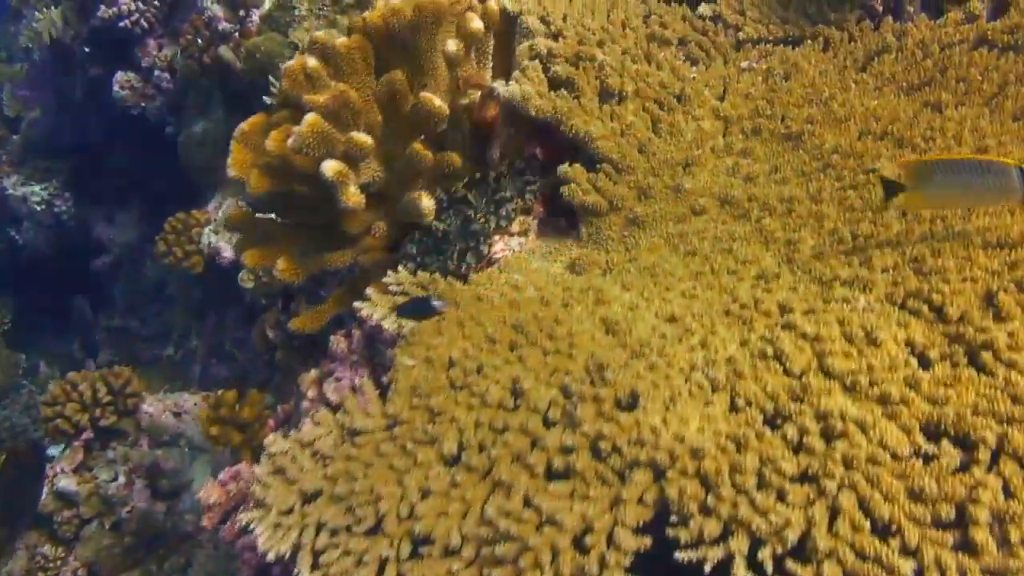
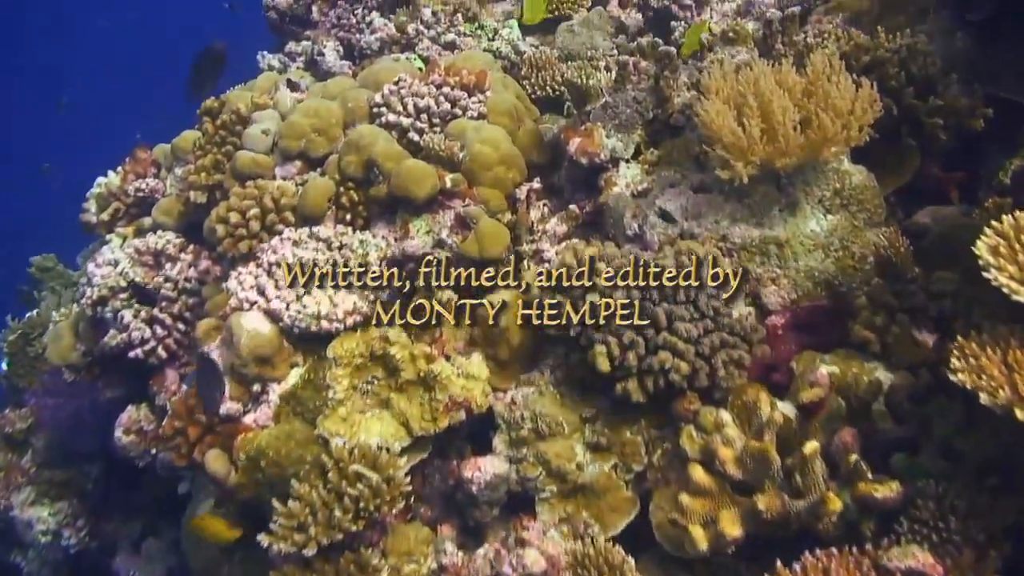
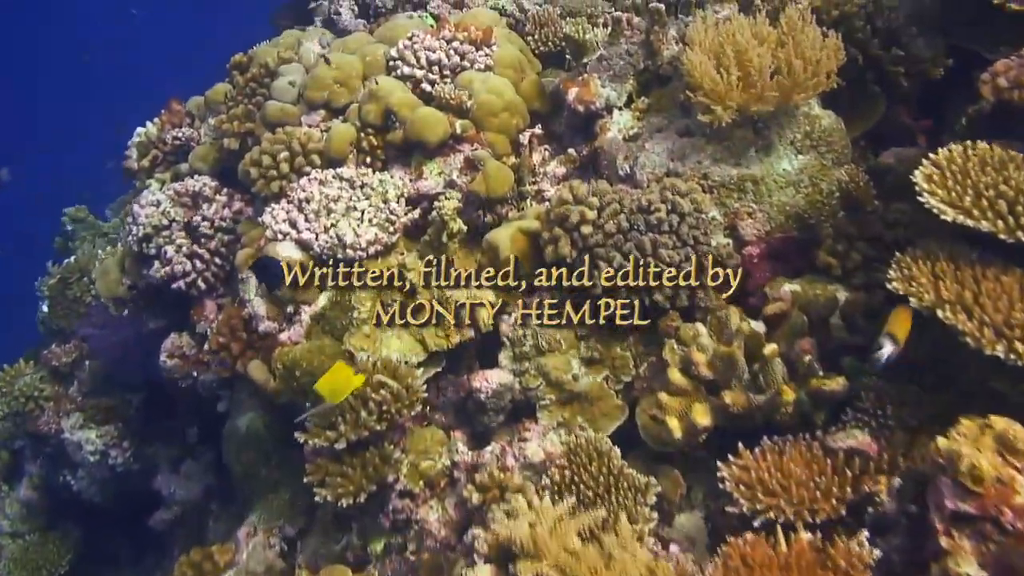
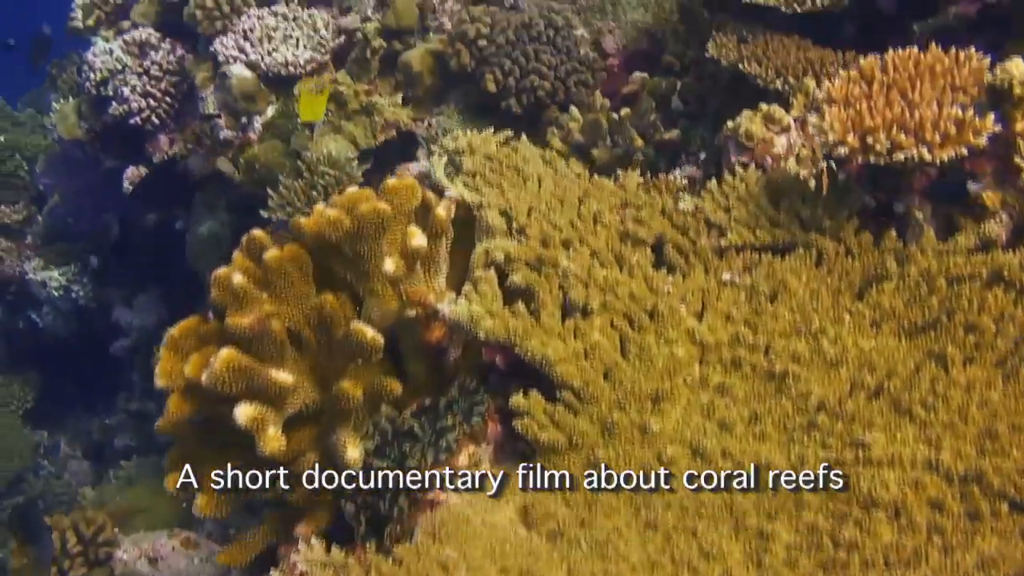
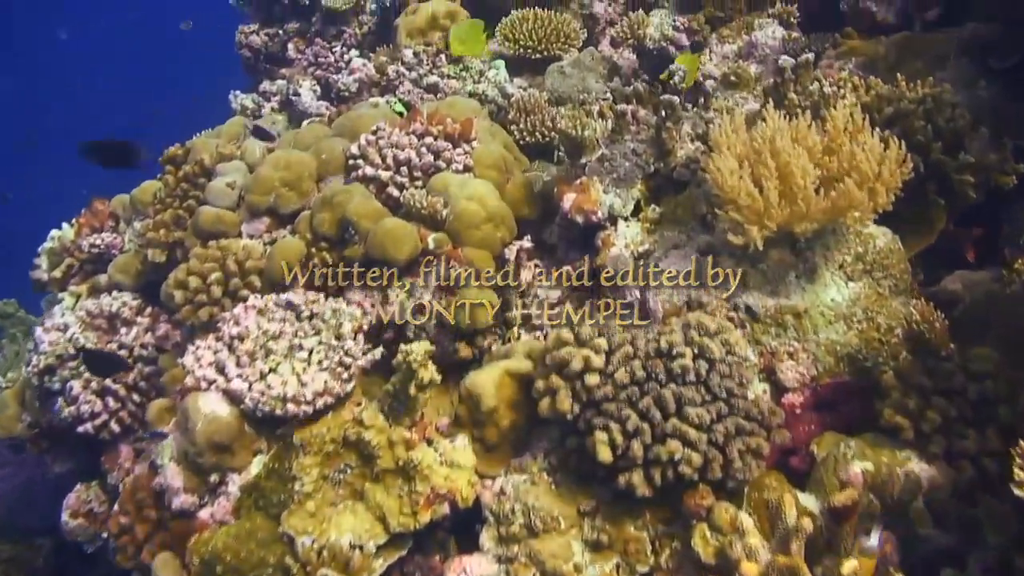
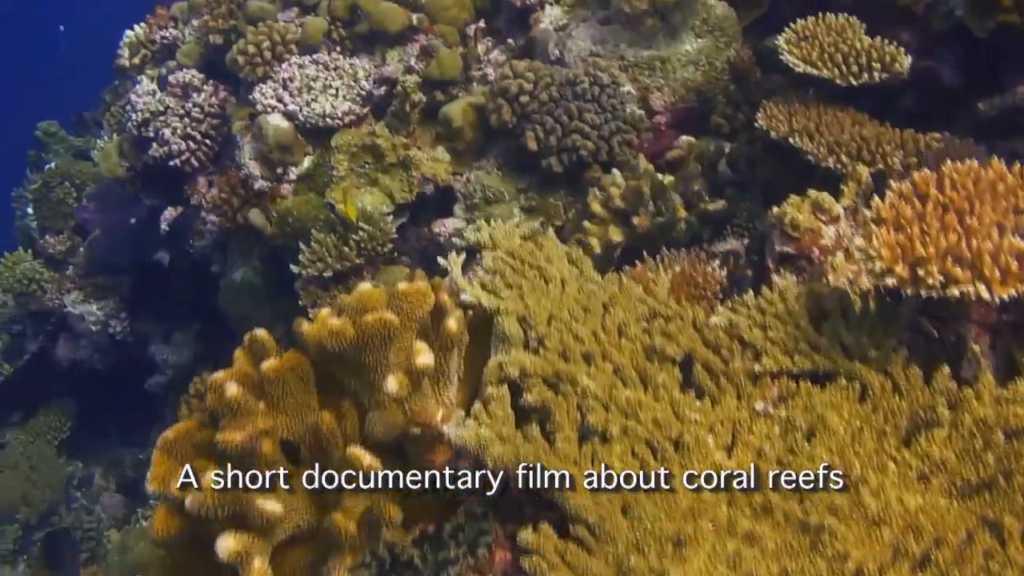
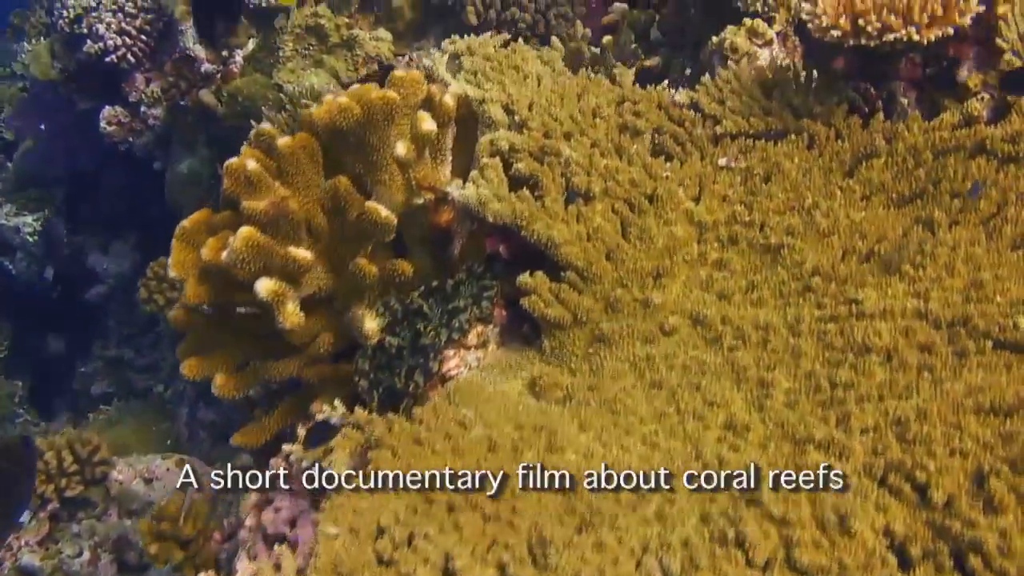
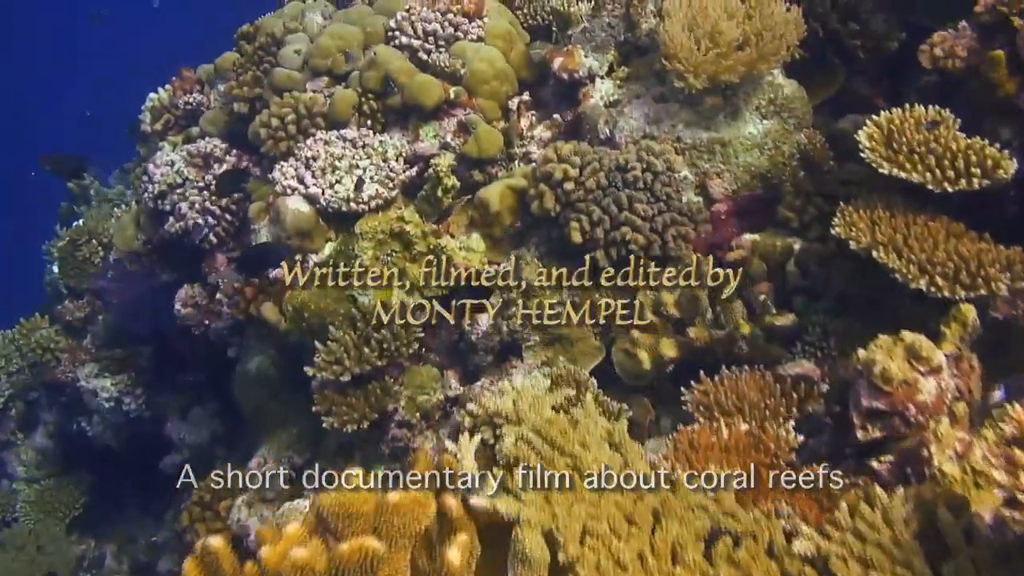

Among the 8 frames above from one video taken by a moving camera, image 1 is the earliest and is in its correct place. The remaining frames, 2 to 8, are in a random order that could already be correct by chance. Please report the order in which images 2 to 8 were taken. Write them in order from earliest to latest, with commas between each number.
7, 4, 6, 8, 3, 2, 5
